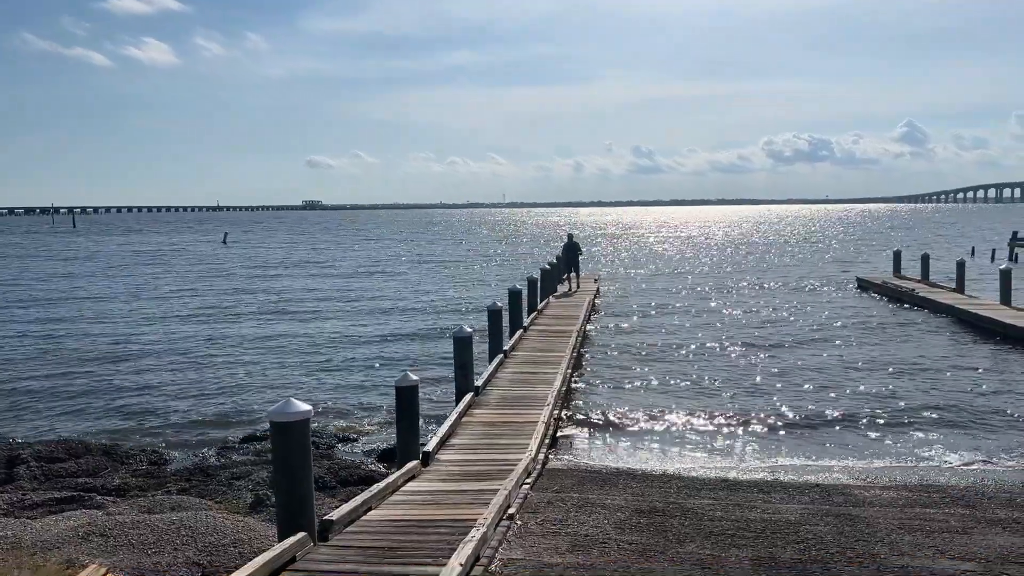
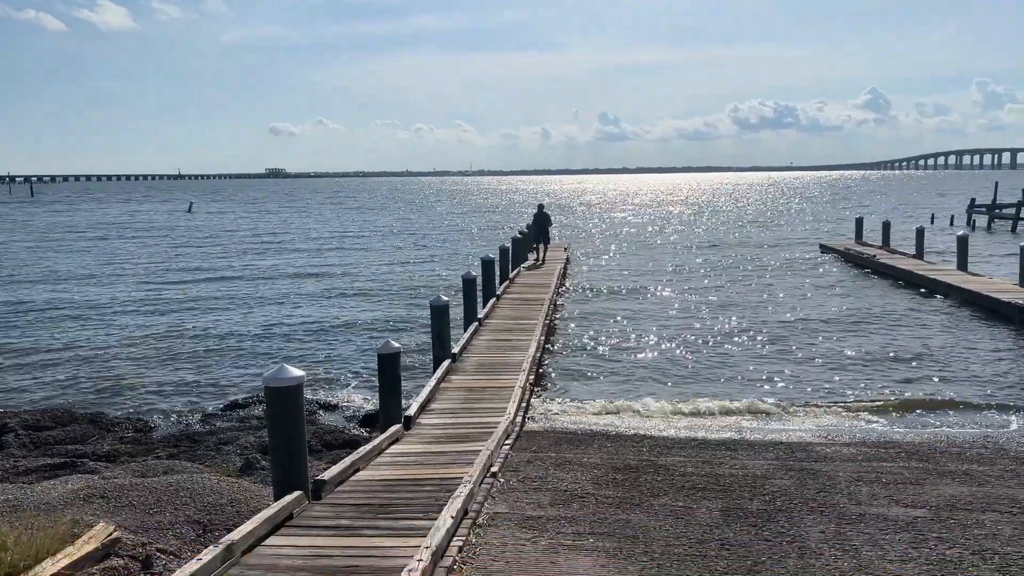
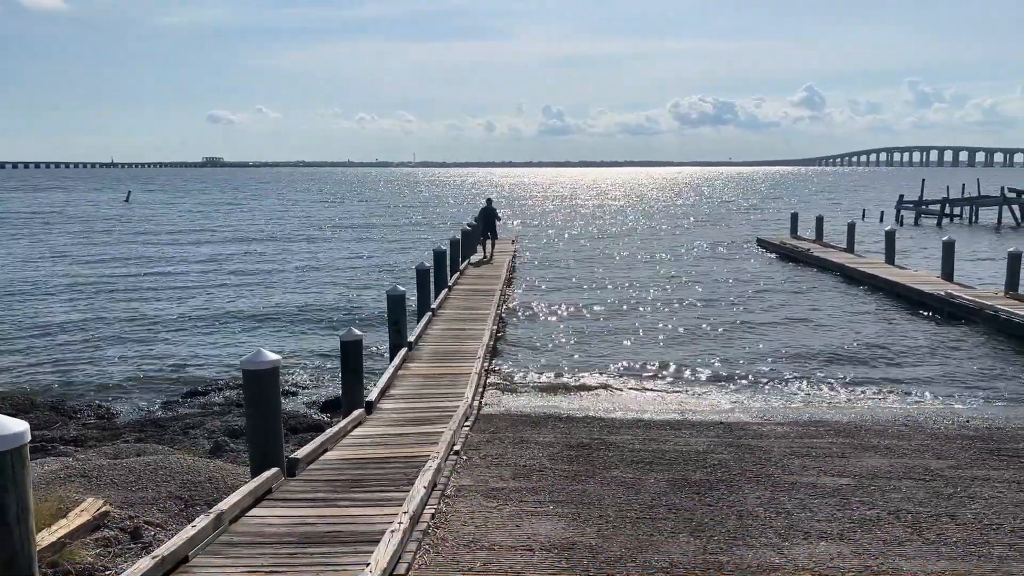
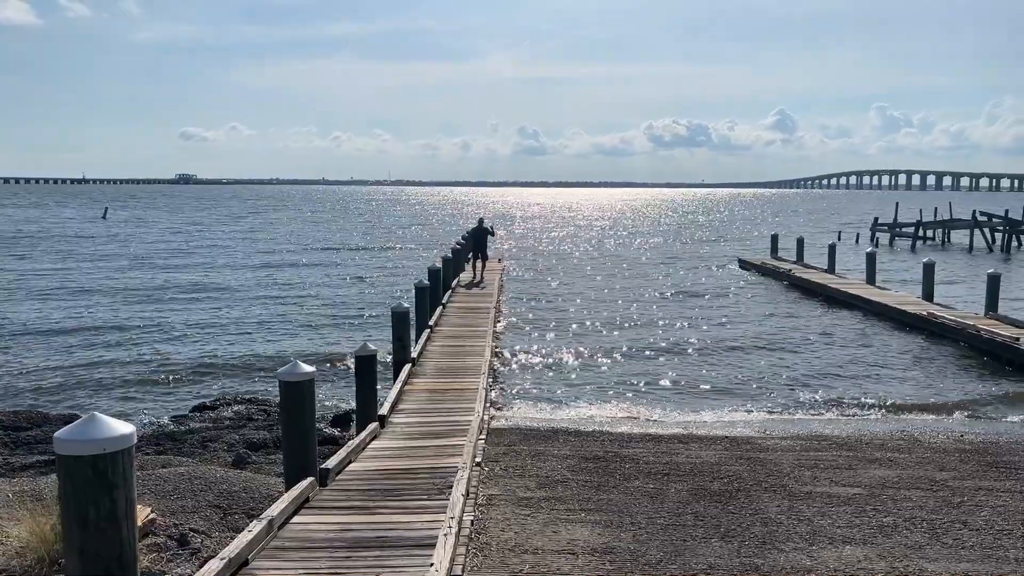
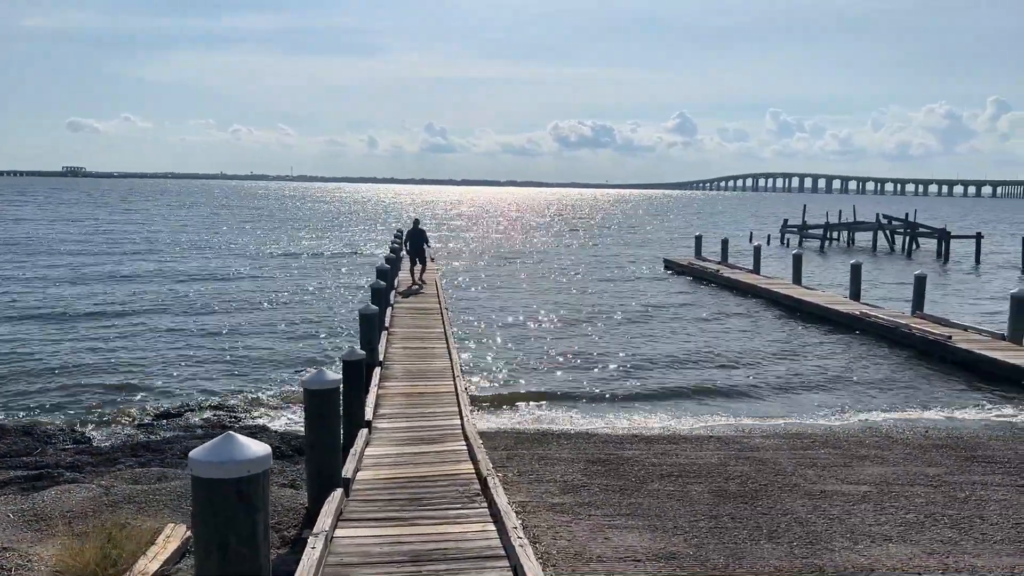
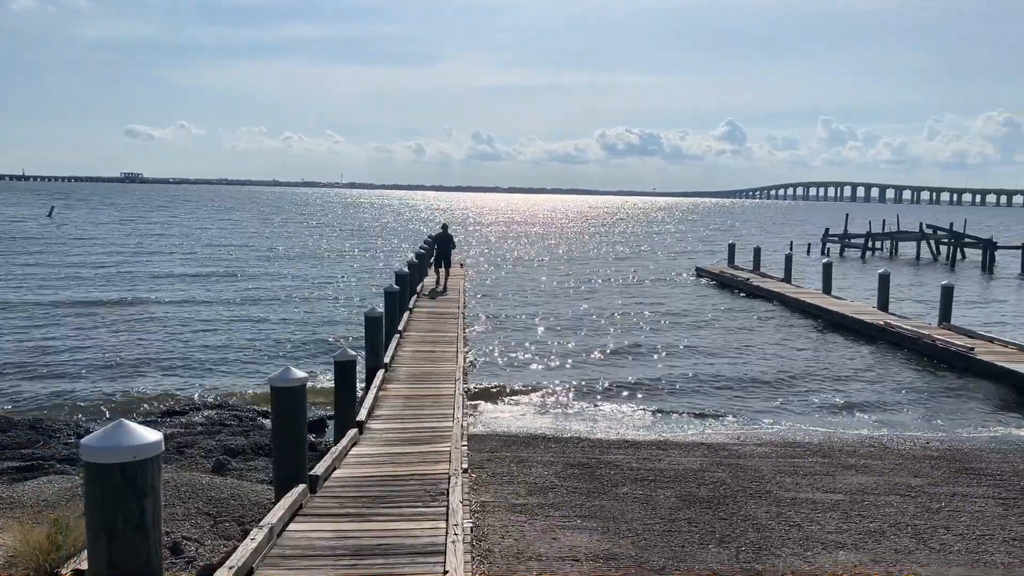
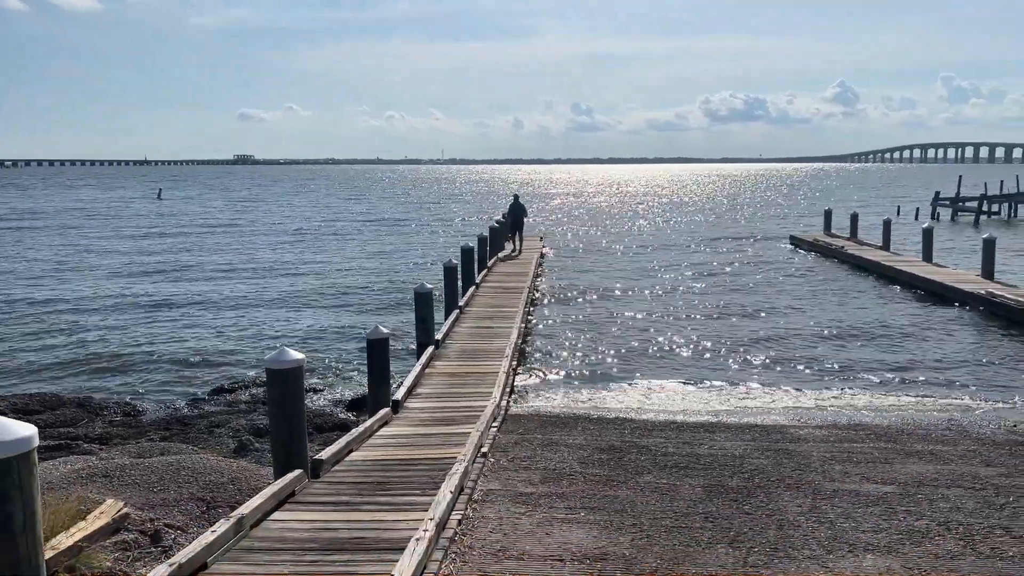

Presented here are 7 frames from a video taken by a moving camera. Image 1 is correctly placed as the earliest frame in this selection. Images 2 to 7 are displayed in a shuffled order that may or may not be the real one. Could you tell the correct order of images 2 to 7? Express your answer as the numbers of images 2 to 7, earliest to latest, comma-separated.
2, 7, 3, 4, 6, 5
